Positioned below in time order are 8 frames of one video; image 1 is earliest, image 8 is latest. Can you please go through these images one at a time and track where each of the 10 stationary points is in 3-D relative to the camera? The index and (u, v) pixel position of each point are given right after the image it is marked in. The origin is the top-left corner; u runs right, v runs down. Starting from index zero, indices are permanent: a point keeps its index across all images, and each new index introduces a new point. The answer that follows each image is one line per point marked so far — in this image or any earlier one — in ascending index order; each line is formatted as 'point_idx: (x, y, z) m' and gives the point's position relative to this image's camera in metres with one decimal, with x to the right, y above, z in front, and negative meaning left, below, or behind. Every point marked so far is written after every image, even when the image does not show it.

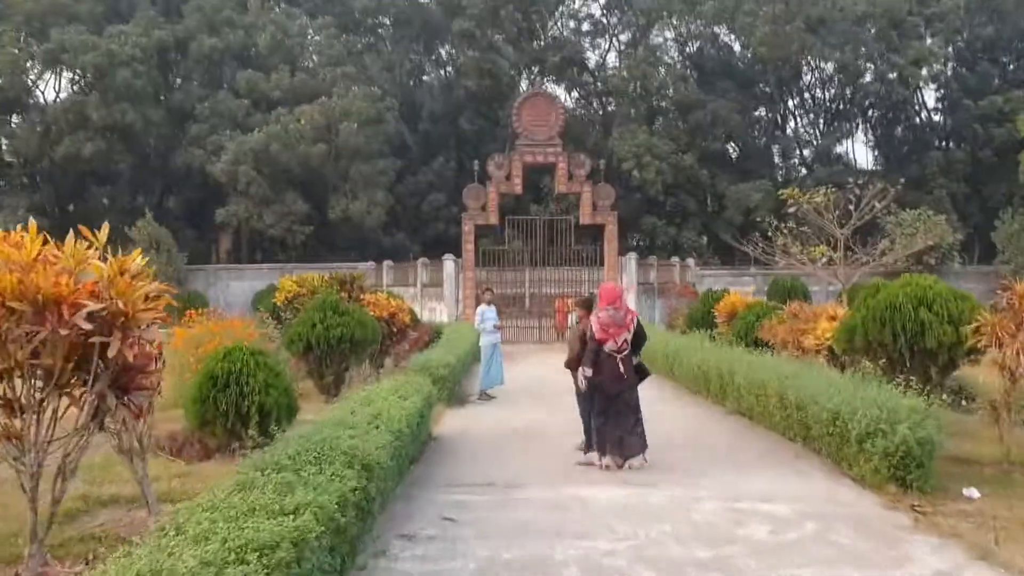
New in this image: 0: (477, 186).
0: (-0.7, +1.9, +18.3) m
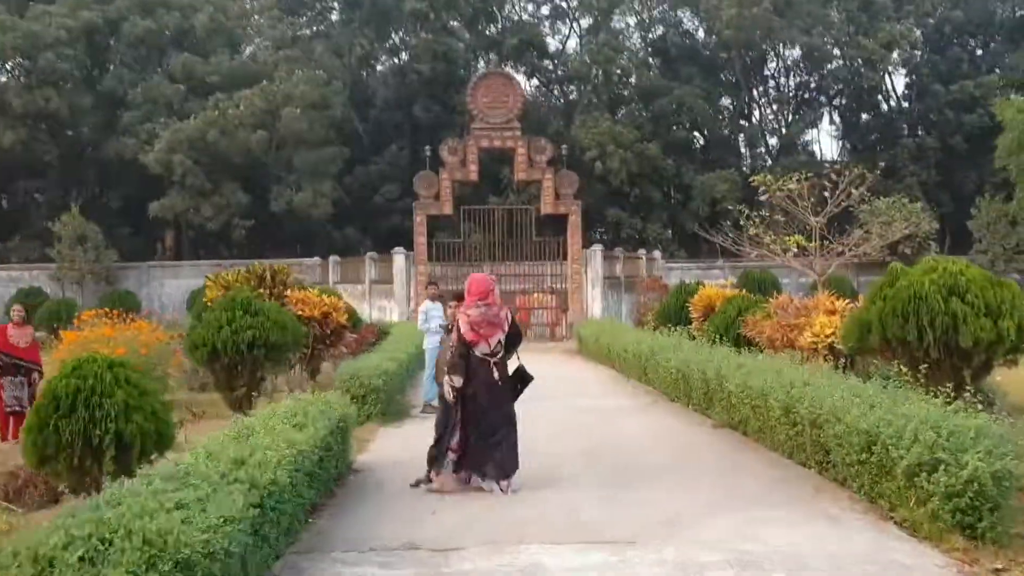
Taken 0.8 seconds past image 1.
0: (-1.4, +2.0, +16.9) m
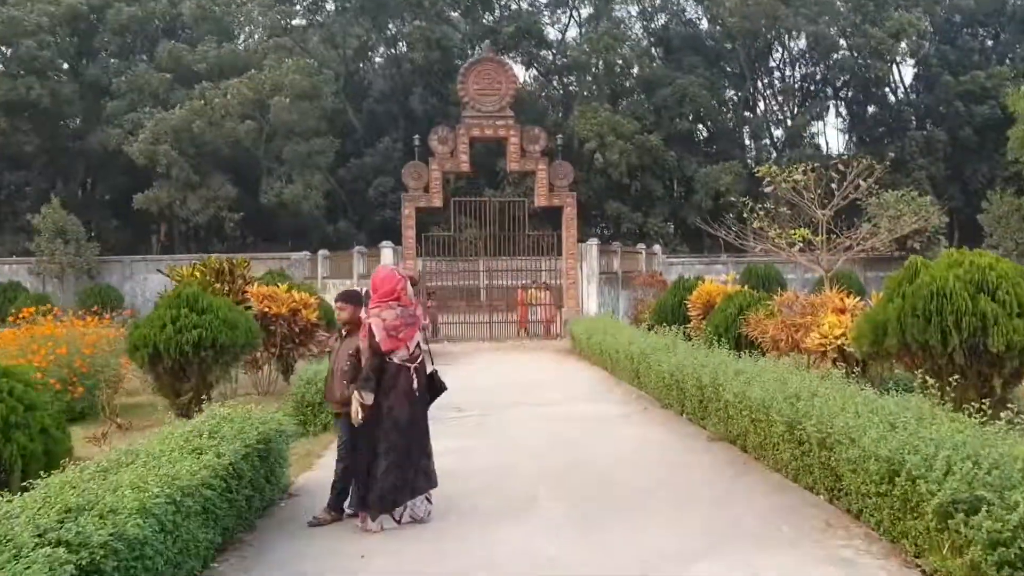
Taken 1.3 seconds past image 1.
0: (-1.6, +2.1, +16.2) m
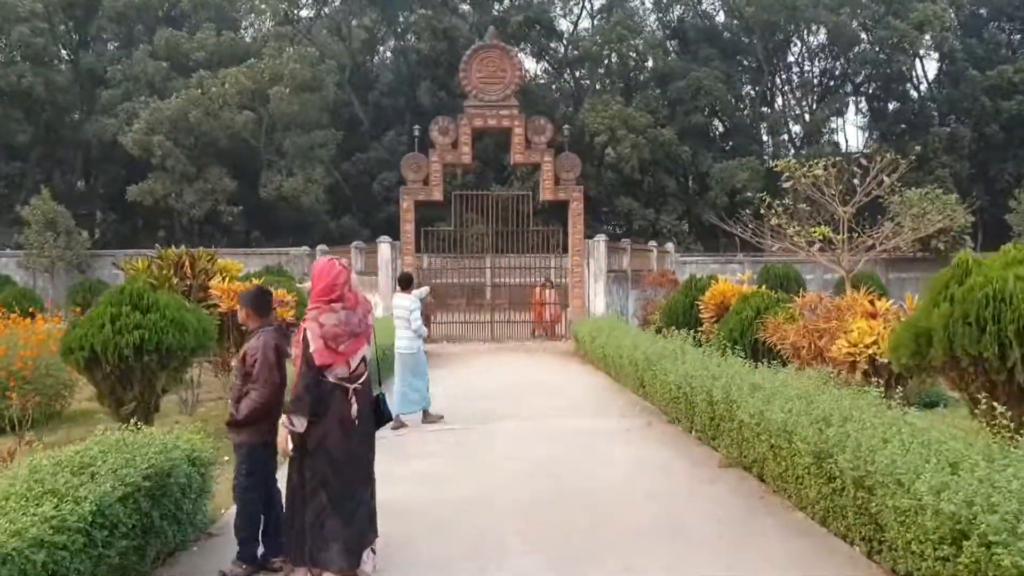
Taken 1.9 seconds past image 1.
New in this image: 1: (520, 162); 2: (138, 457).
0: (-1.5, +2.1, +15.5) m
1: (+0.1, +2.0, +15.5) m
2: (-1.2, -0.5, +3.0) m
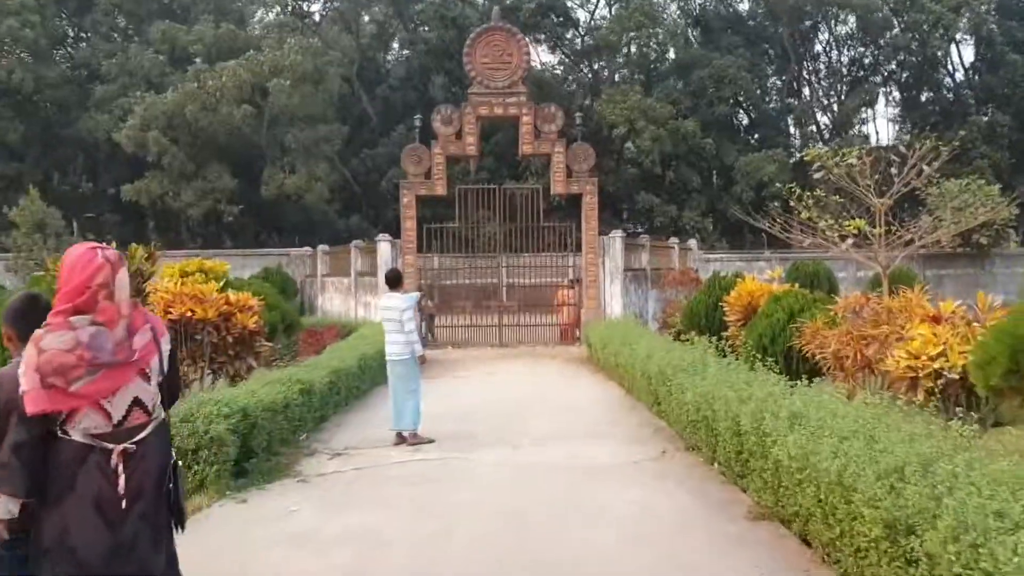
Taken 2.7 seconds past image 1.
0: (-1.4, +2.1, +14.4) m
1: (+0.3, +2.0, +14.4) m
2: (-1.3, -0.5, +2.0) m
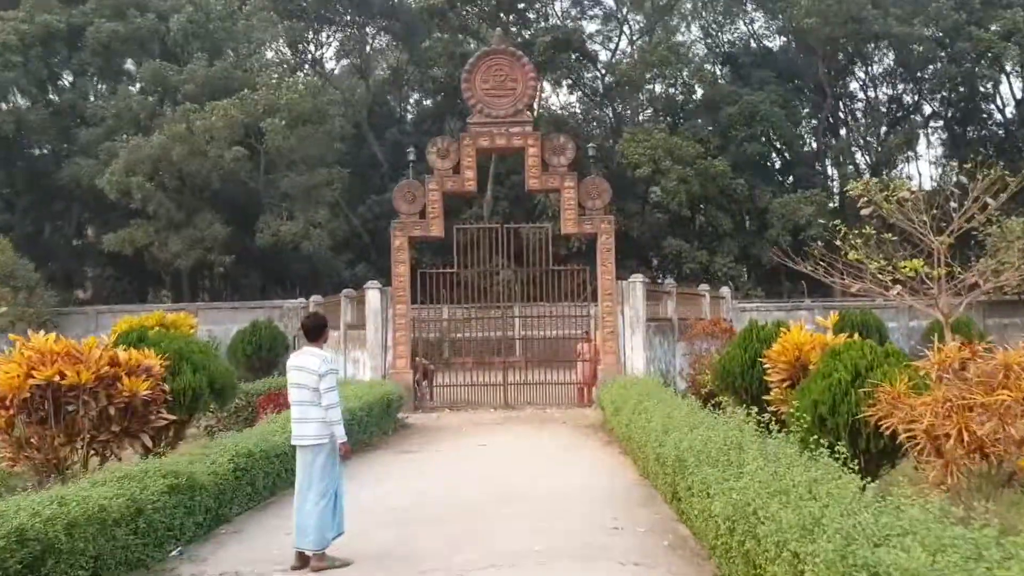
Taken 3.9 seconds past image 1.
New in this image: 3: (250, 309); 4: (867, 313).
0: (-1.3, +1.4, +12.8) m
1: (+0.3, +1.3, +12.8) m
2: (-1.7, -0.6, +0.3) m
3: (-4.5, -0.4, +16.9) m
4: (+4.5, -0.3, +12.4) m
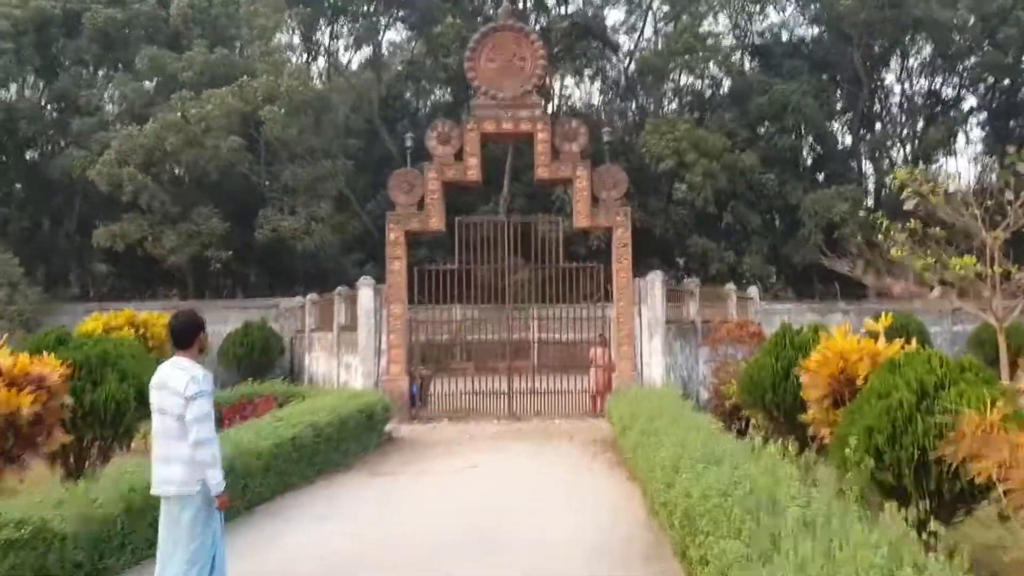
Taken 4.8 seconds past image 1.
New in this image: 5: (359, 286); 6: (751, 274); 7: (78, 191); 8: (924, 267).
0: (-1.2, +1.4, +11.7) m
1: (+0.4, +1.3, +11.6) m
2: (-1.9, -0.5, -0.8) m
3: (-4.3, -0.3, +15.9) m
4: (+4.6, -0.3, +11.1) m
5: (-1.8, 0.0, +11.5) m
6: (+4.9, +0.3, +20.0) m
7: (-8.7, +1.9, +19.4) m
8: (+5.0, +0.3, +11.7) m
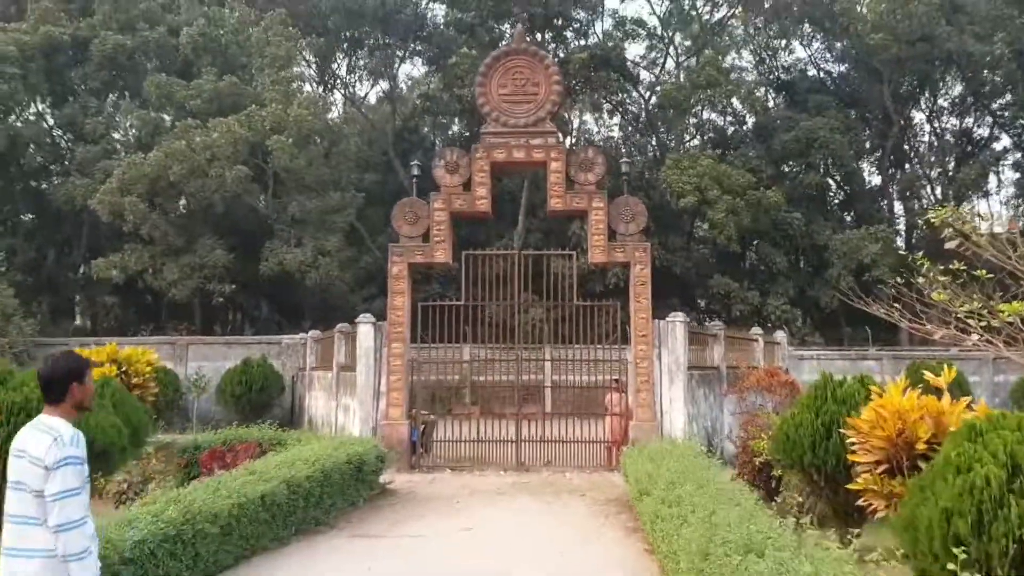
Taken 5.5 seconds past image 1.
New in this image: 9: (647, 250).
0: (-1.1, +1.0, +11.0) m
1: (+0.5, +0.9, +10.9) m
2: (-2.1, -0.4, -1.6) m
3: (-4.2, -0.9, +15.1) m
4: (+4.7, -0.8, +10.2) m
5: (-1.7, -0.4, +10.8) m
6: (+5.2, -0.6, +19.2) m
7: (-8.4, +1.3, +18.9) m
8: (+5.1, -0.2, +10.9) m
9: (+1.4, +0.4, +10.5) m
